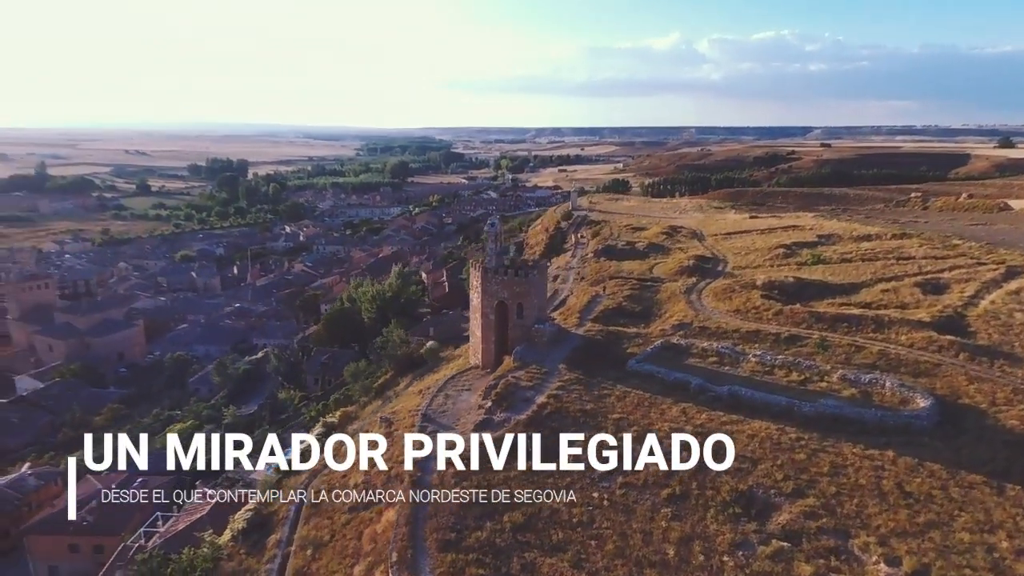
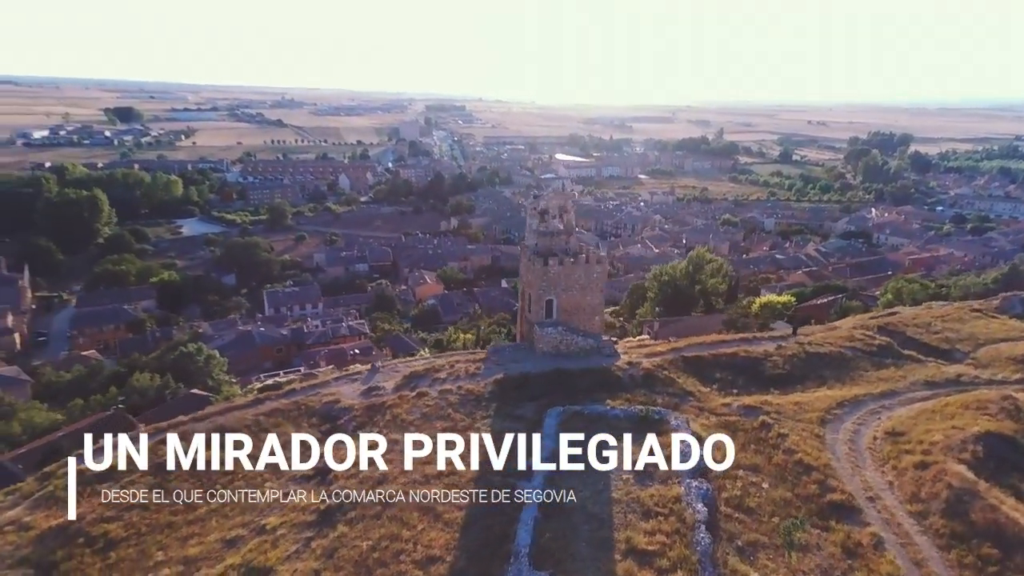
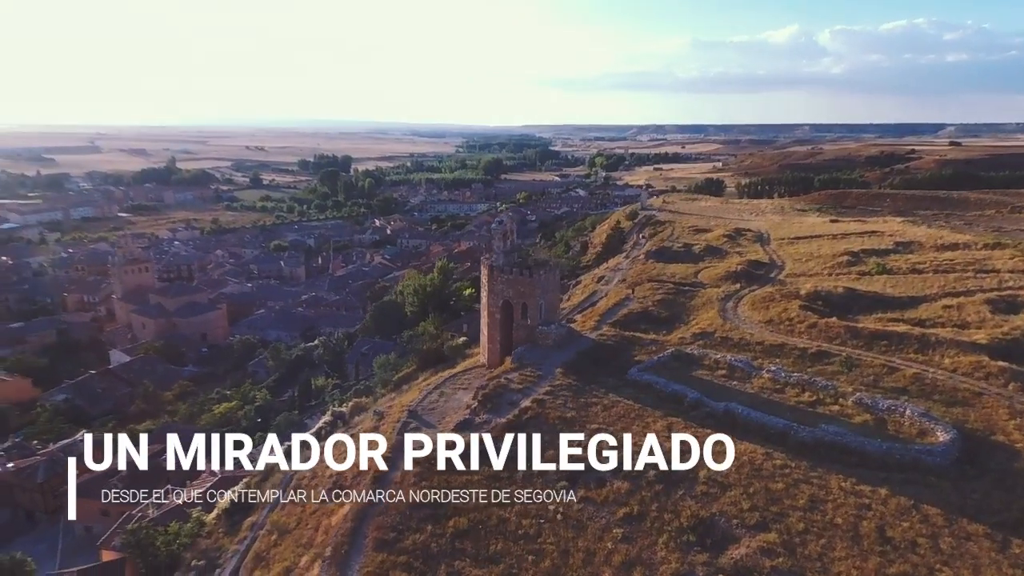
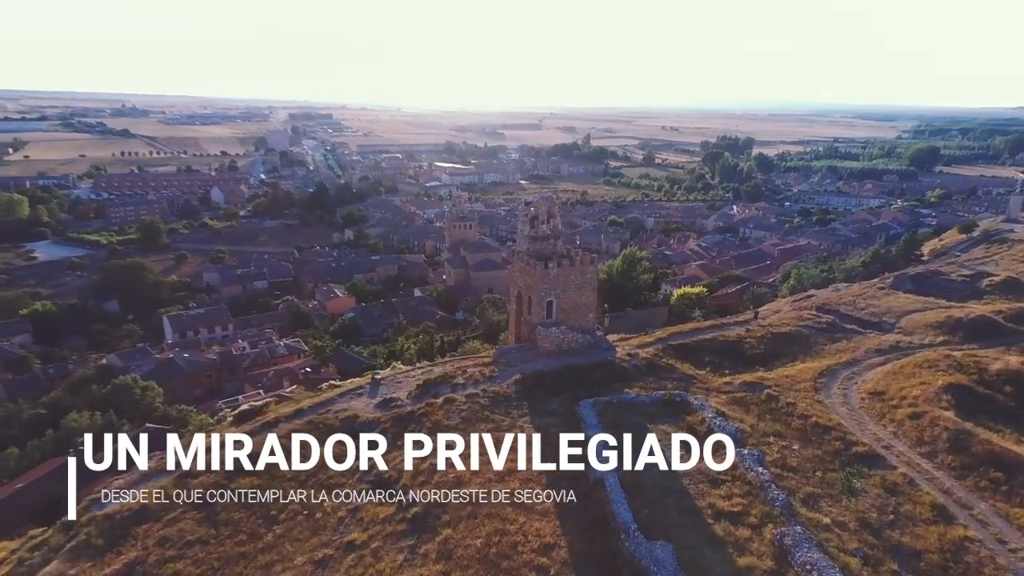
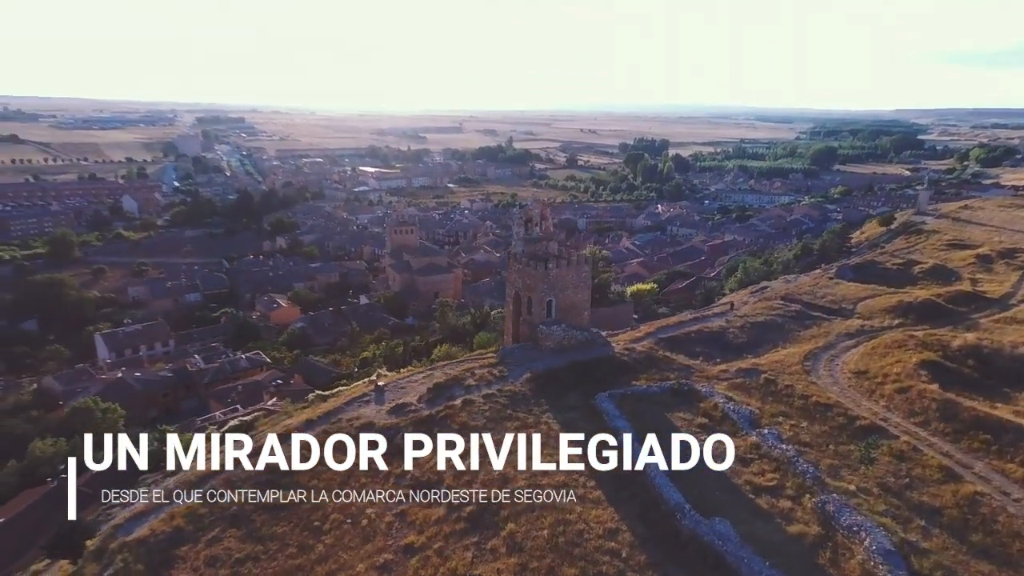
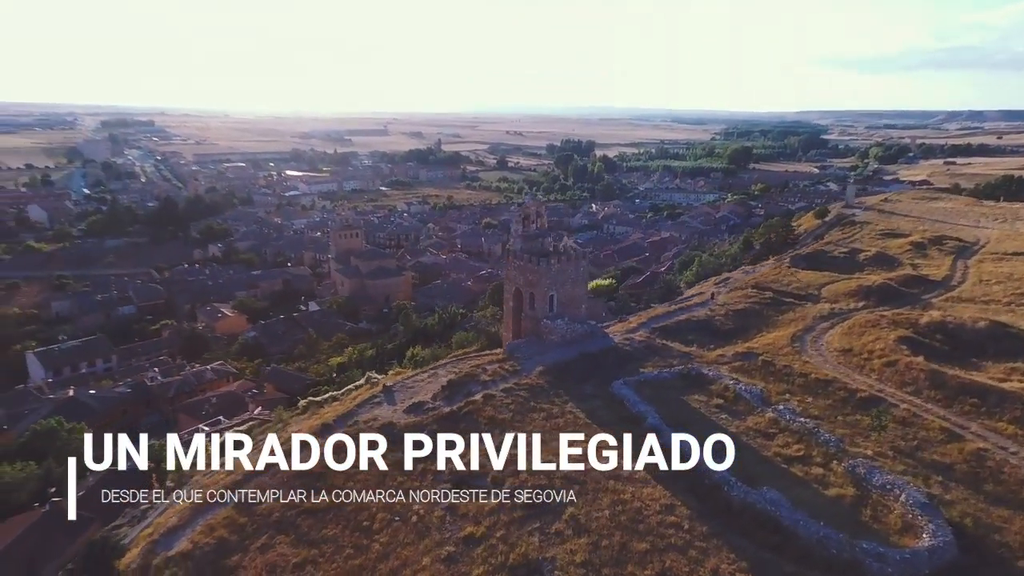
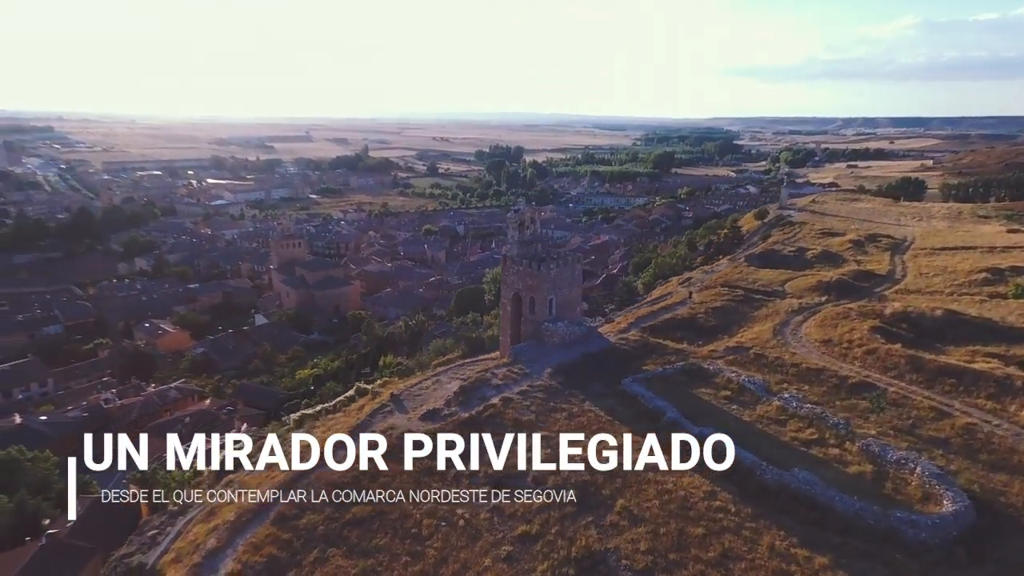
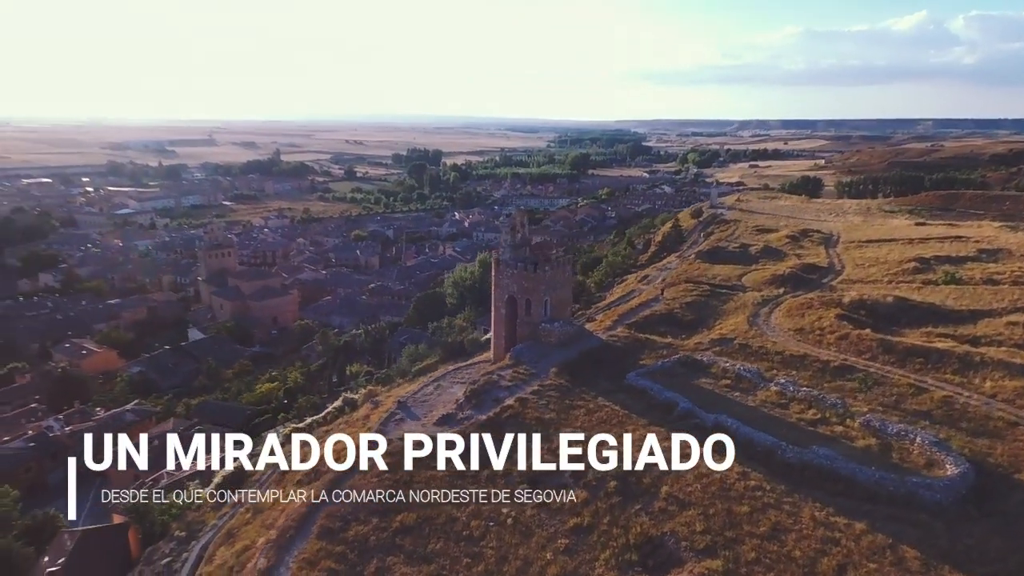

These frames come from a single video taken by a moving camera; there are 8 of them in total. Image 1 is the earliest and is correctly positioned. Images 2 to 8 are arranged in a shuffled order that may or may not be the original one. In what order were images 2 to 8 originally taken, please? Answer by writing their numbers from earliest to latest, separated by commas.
3, 8, 7, 6, 5, 4, 2
